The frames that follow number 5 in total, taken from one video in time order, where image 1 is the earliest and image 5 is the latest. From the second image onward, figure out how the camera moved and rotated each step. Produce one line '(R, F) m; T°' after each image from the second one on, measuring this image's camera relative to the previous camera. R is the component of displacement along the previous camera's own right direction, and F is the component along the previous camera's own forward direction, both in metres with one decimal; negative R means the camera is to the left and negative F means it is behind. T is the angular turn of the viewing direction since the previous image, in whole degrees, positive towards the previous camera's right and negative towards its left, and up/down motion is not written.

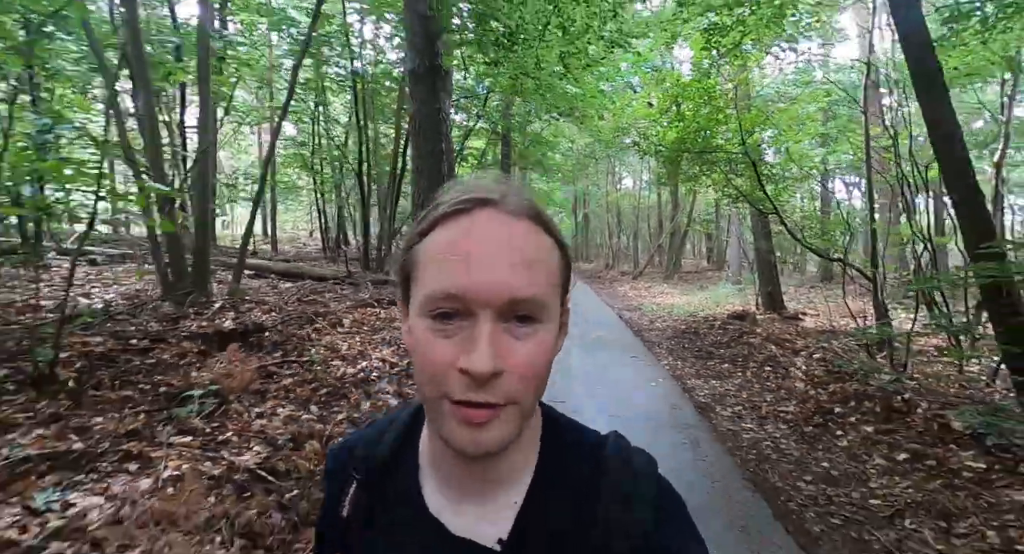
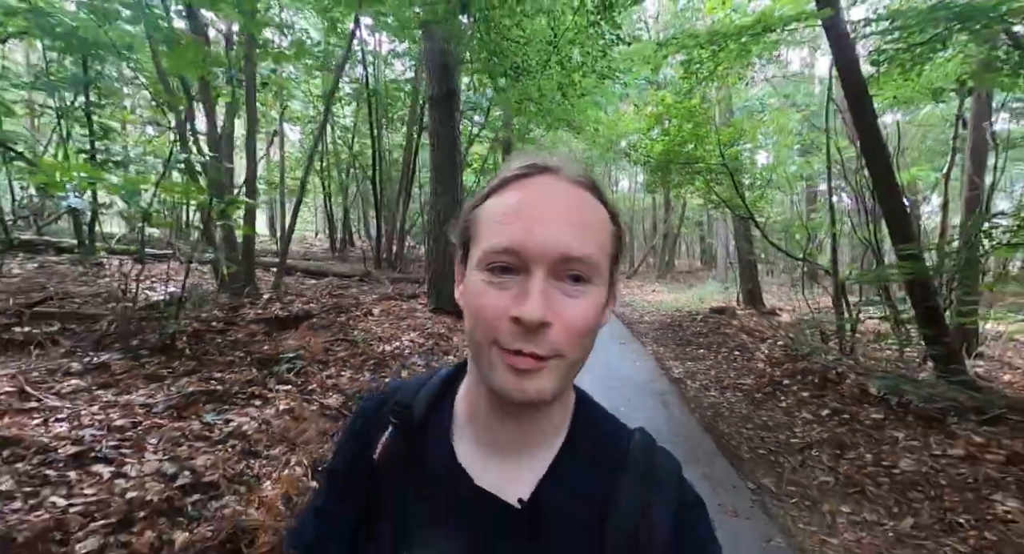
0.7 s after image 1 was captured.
(-0.1, -1.1) m; 0°
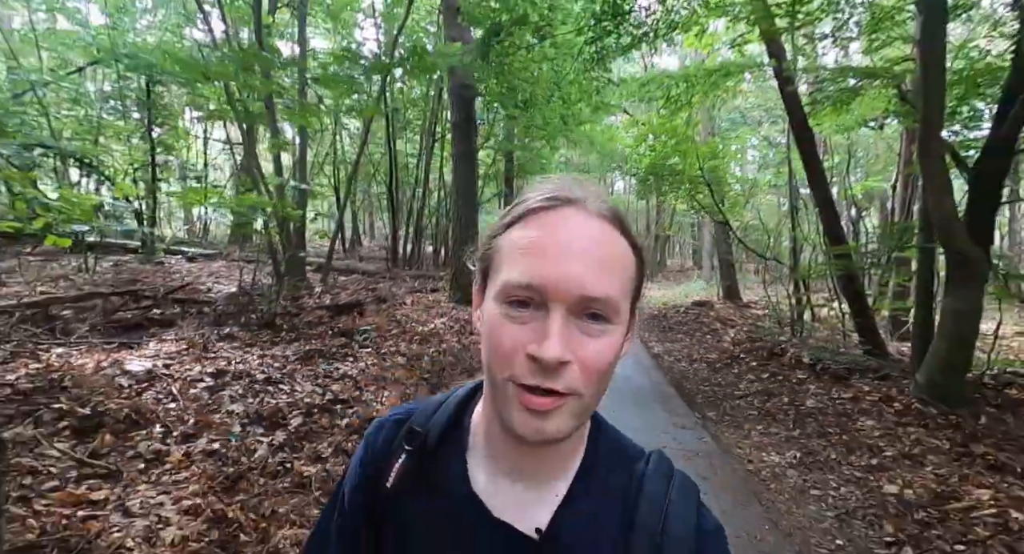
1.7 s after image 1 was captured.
(-0.2, -1.5) m; 0°
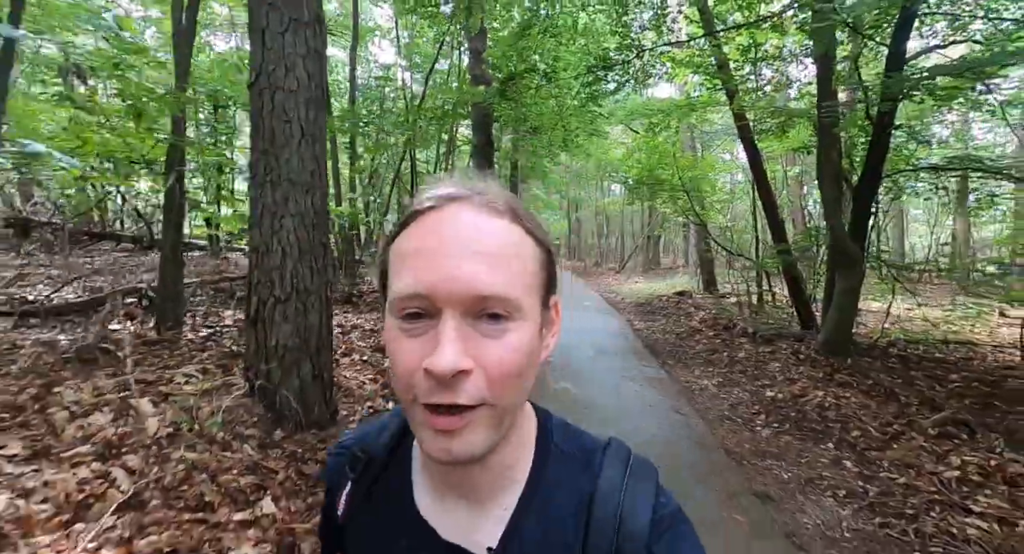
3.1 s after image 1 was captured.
(-0.3, -2.1) m; 0°
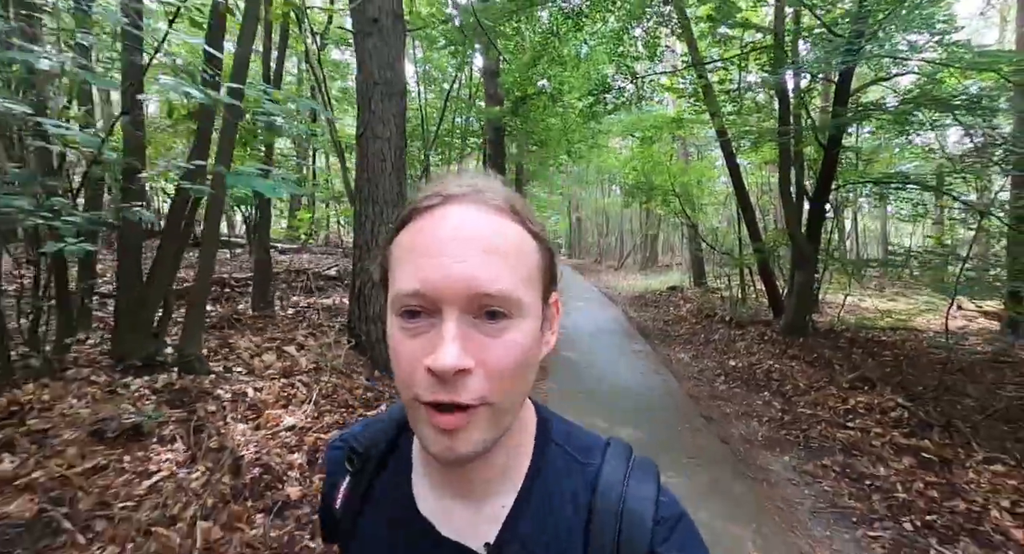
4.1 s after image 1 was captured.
(-0.2, -1.4) m; 0°
